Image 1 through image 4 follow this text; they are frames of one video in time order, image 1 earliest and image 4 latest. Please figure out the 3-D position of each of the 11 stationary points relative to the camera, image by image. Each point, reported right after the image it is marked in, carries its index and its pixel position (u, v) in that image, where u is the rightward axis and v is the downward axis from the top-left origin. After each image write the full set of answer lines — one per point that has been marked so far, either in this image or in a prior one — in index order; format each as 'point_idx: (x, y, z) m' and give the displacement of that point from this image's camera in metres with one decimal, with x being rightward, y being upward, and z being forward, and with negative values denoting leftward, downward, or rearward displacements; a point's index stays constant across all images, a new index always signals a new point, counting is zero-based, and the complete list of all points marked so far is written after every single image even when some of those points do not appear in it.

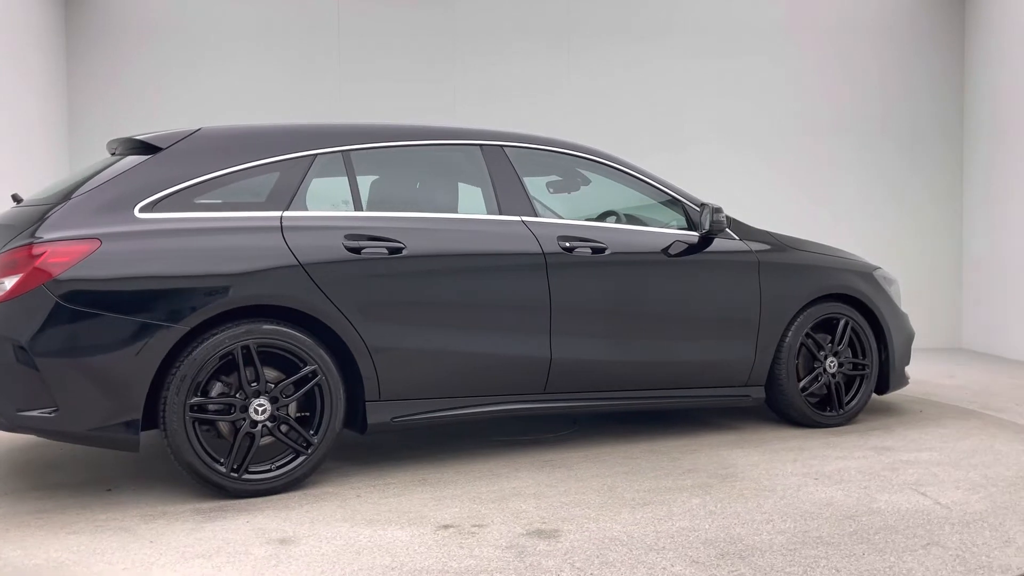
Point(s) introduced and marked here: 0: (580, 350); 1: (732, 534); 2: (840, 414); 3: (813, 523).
0: (+0.3, -0.3, +3.5) m
1: (+0.7, -0.8, +2.2) m
2: (+2.0, -0.8, +4.2) m
3: (+1.0, -0.8, +2.3) m
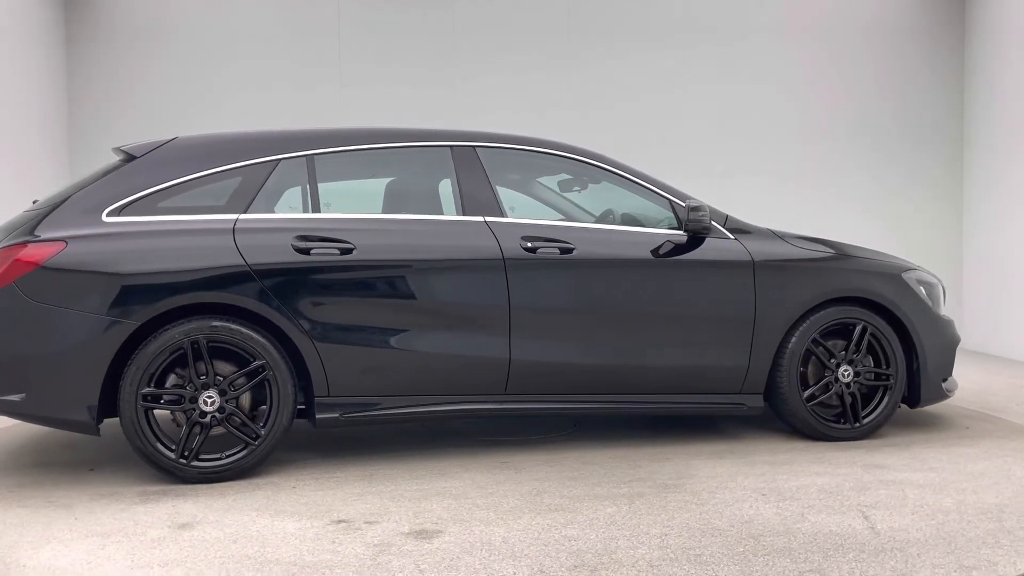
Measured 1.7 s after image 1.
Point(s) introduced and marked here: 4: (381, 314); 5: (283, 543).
0: (+0.1, -0.3, +3.5) m
1: (+0.3, -0.8, +2.1) m
2: (+1.9, -0.8, +3.8) m
3: (+0.6, -0.8, +2.1) m
4: (-0.6, -0.1, +3.3) m
5: (-0.7, -0.8, +2.2) m
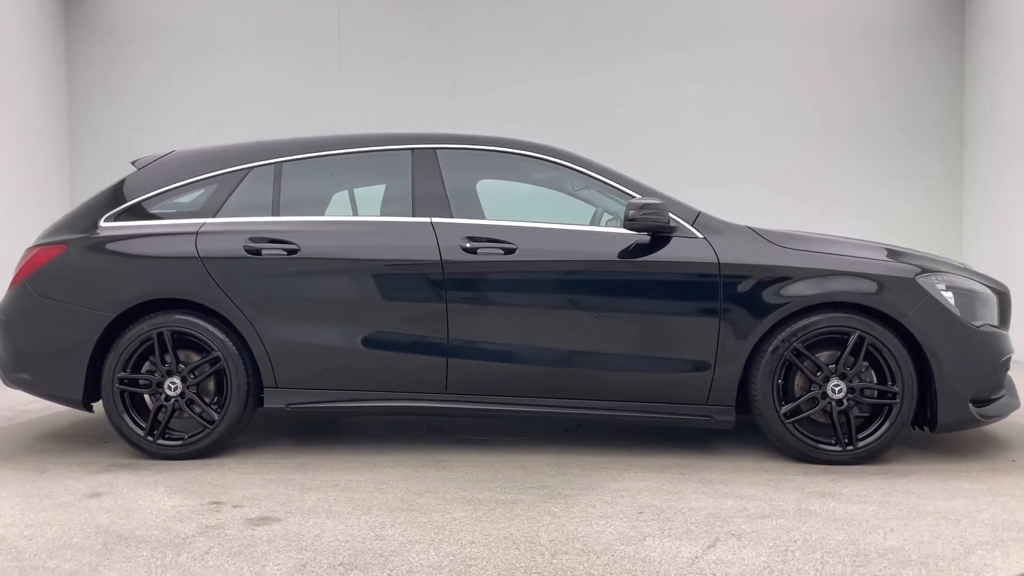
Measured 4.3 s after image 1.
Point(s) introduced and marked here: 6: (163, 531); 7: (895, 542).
0: (-0.1, -0.3, +3.5) m
1: (-0.3, -0.8, +2.1) m
2: (+1.6, -0.8, +3.4) m
3: (0.0, -0.8, +2.0) m
4: (-0.9, -0.1, +3.5) m
5: (-1.3, -0.8, +2.4) m
6: (-1.1, -0.8, +2.3) m
7: (+1.2, -0.8, +2.2) m
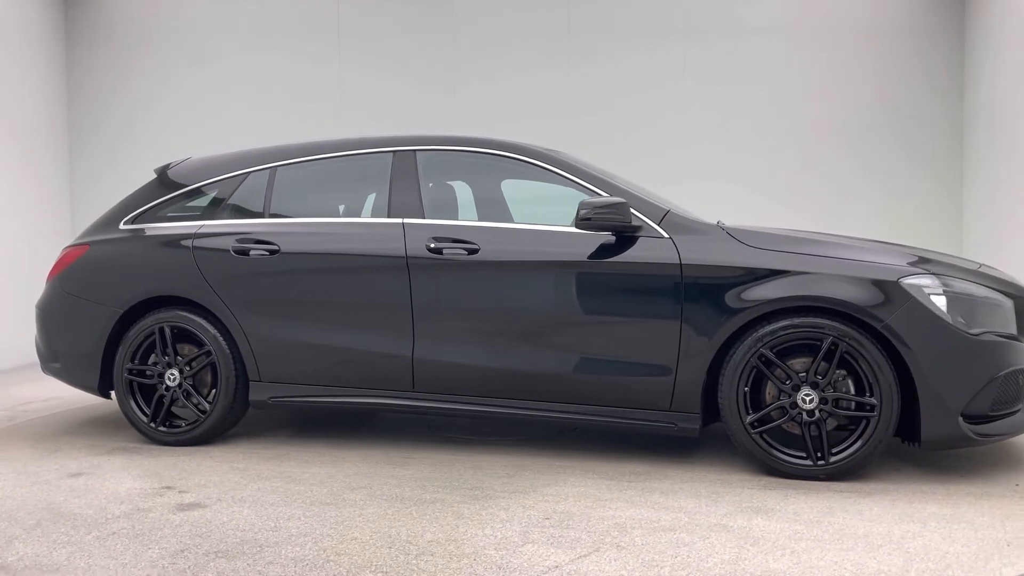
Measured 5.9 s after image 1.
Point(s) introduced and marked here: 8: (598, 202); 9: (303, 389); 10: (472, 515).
0: (-0.3, -0.3, +3.5) m
1: (-0.7, -0.8, +2.2) m
2: (+1.4, -0.8, +3.2) m
3: (-0.4, -0.8, +2.1) m
4: (-1.1, -0.1, +3.7) m
5: (-1.6, -0.8, +2.7) m
6: (-1.5, -0.8, +2.5) m
7: (+0.8, -0.8, +2.0) m
8: (+0.5, +0.4, +3.3) m
9: (-1.1, -0.5, +3.7) m
10: (-0.1, -0.8, +2.5) m
